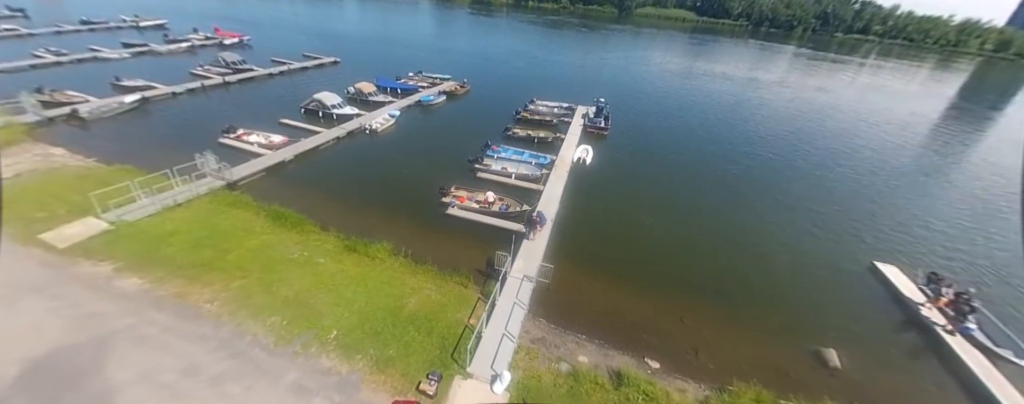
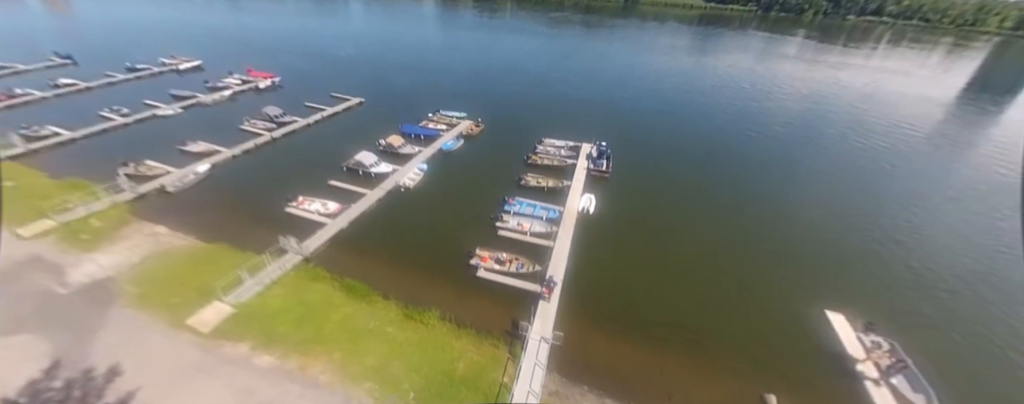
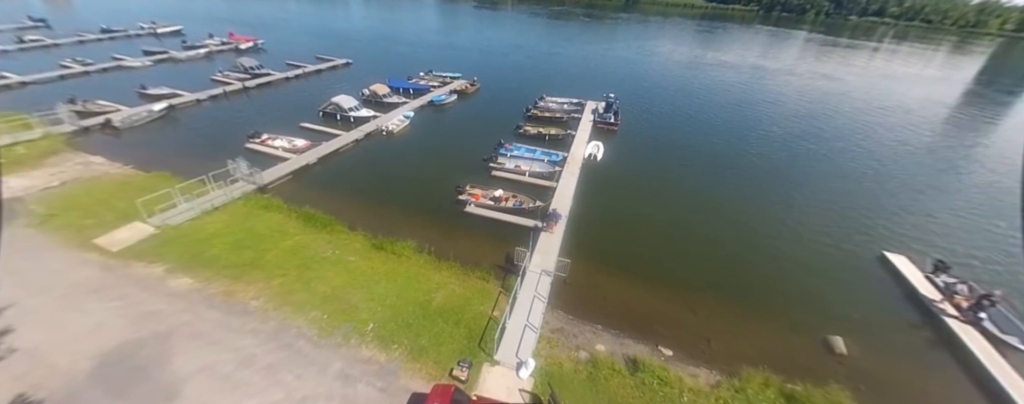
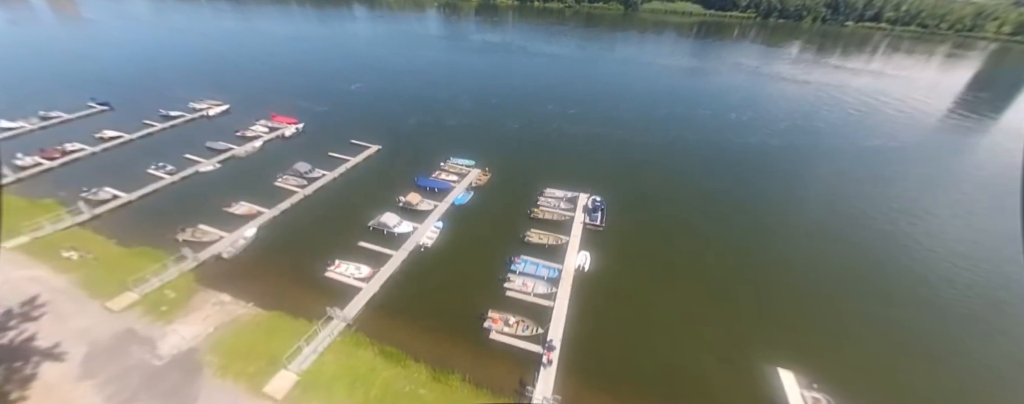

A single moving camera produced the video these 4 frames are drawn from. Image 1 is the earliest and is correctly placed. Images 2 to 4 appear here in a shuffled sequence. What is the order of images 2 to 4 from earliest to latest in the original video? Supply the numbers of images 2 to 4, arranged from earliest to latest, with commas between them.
3, 2, 4
